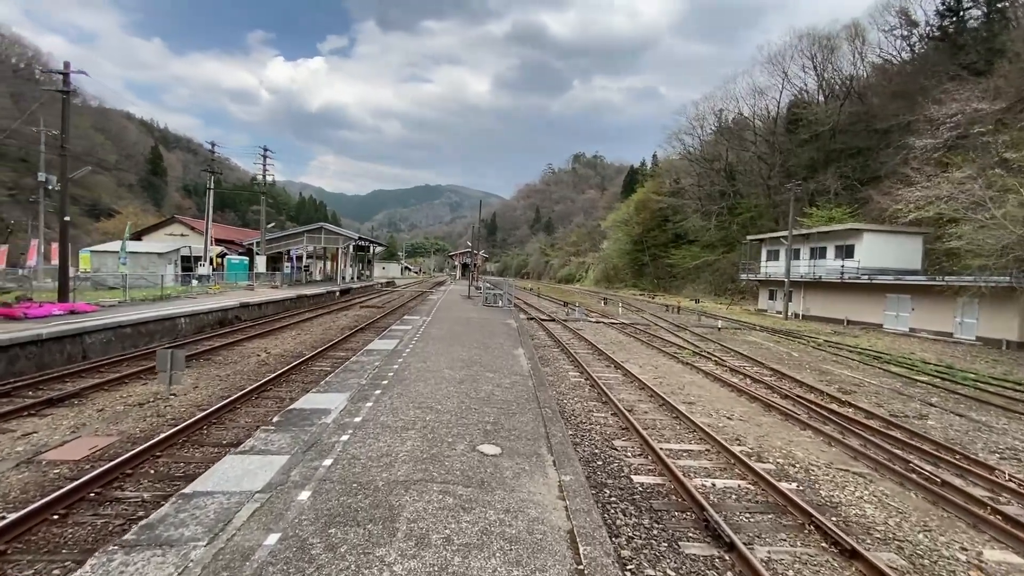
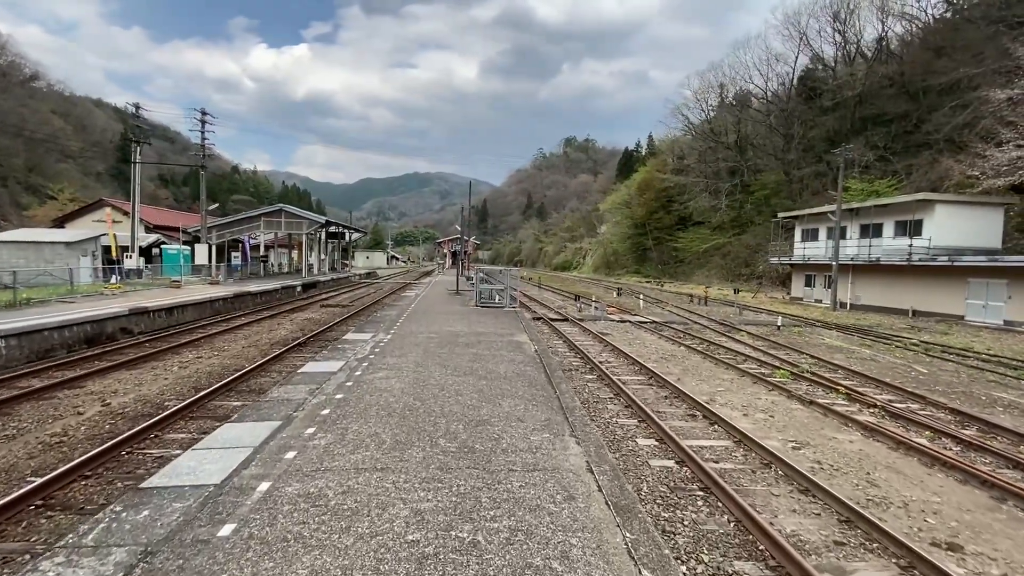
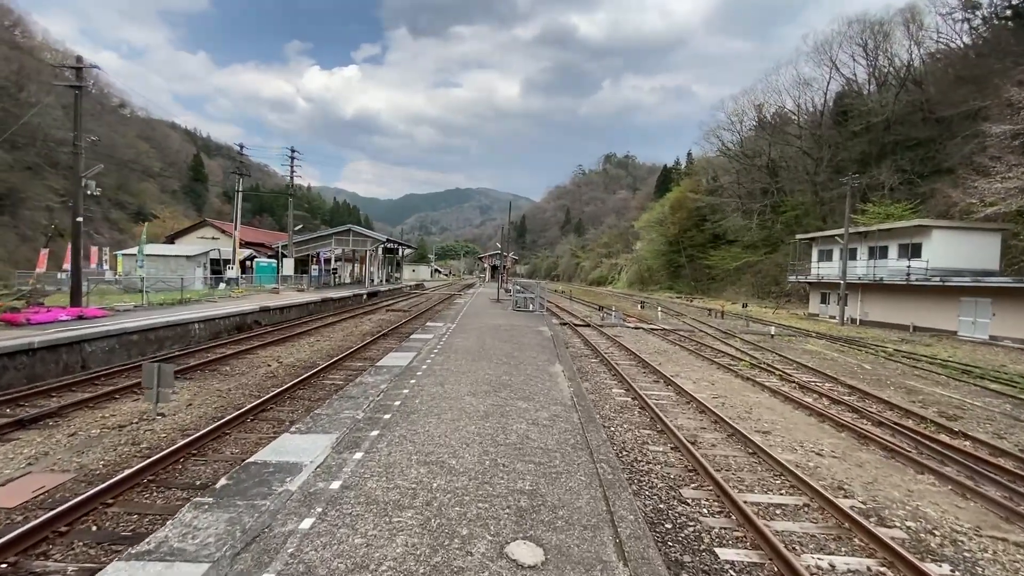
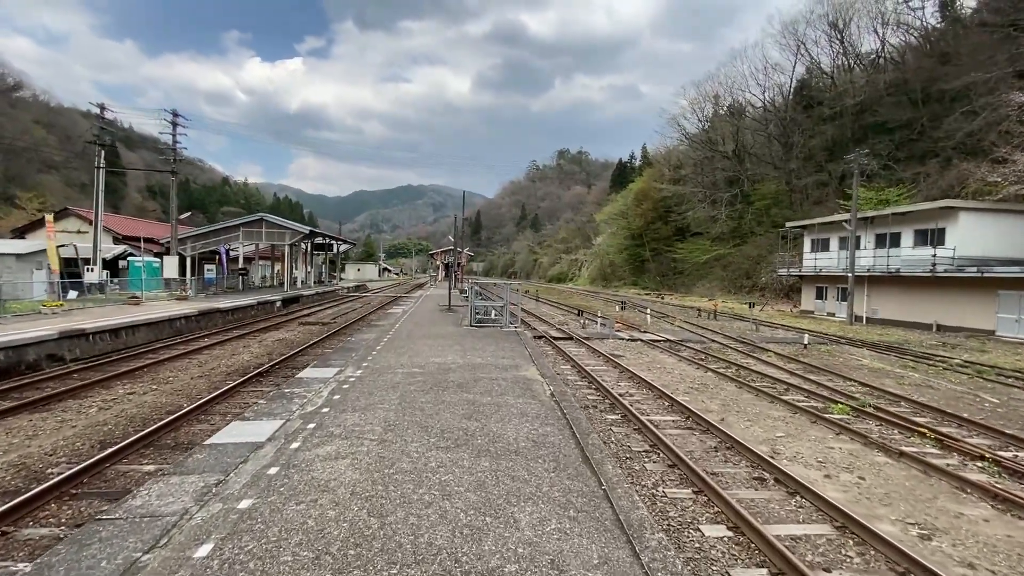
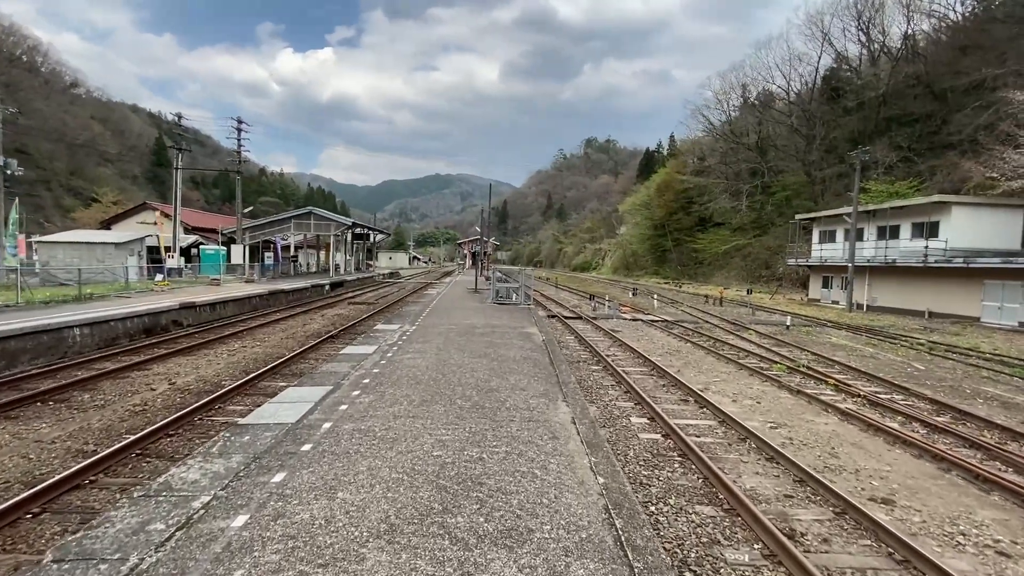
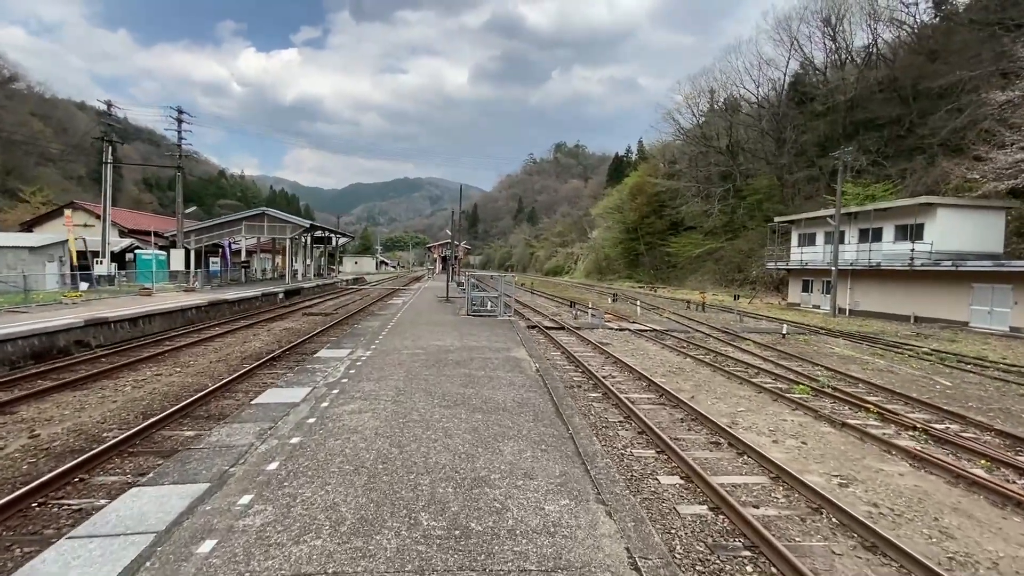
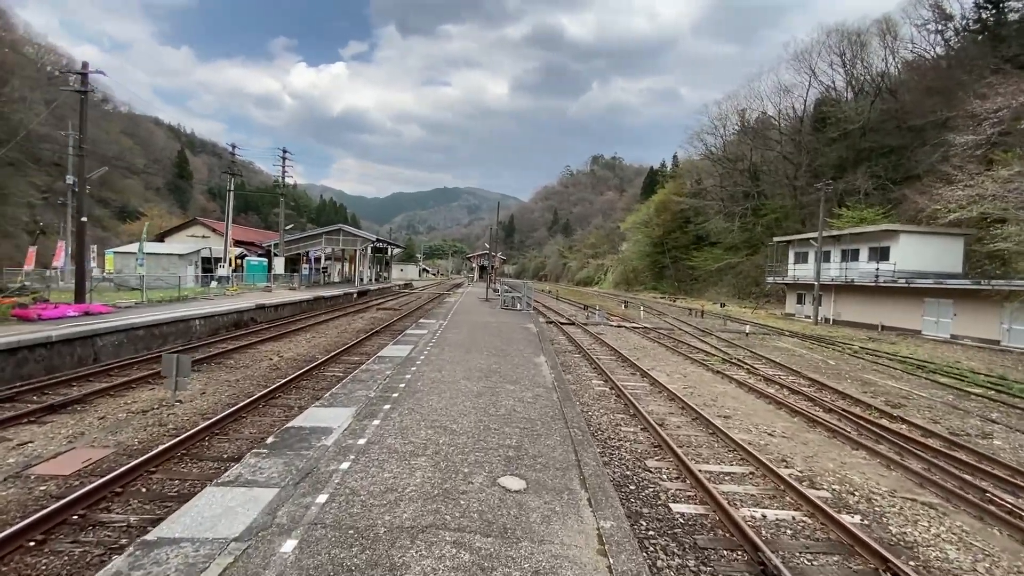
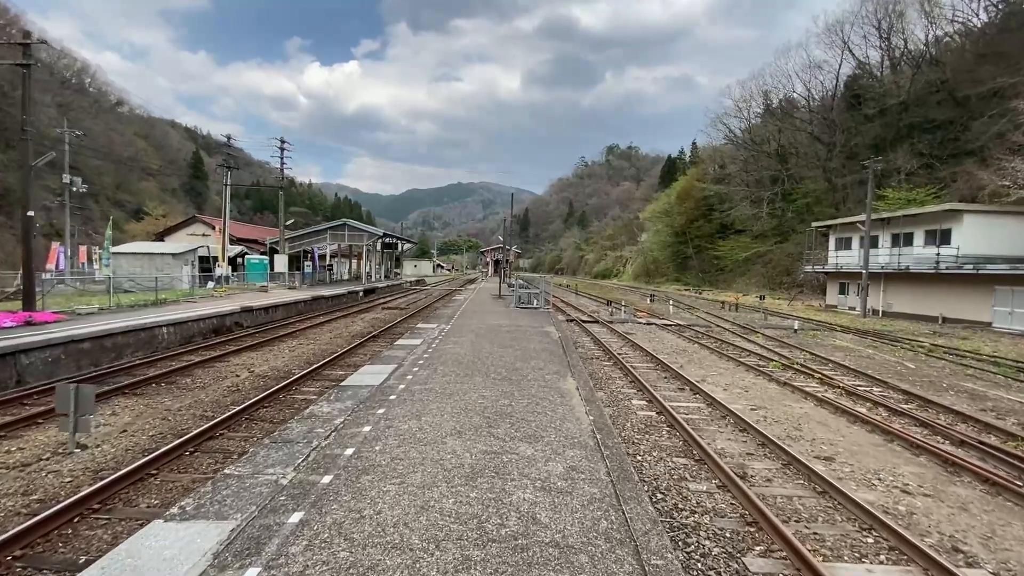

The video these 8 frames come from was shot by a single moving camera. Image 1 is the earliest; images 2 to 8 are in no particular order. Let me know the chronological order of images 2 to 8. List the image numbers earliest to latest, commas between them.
7, 3, 8, 5, 2, 6, 4
